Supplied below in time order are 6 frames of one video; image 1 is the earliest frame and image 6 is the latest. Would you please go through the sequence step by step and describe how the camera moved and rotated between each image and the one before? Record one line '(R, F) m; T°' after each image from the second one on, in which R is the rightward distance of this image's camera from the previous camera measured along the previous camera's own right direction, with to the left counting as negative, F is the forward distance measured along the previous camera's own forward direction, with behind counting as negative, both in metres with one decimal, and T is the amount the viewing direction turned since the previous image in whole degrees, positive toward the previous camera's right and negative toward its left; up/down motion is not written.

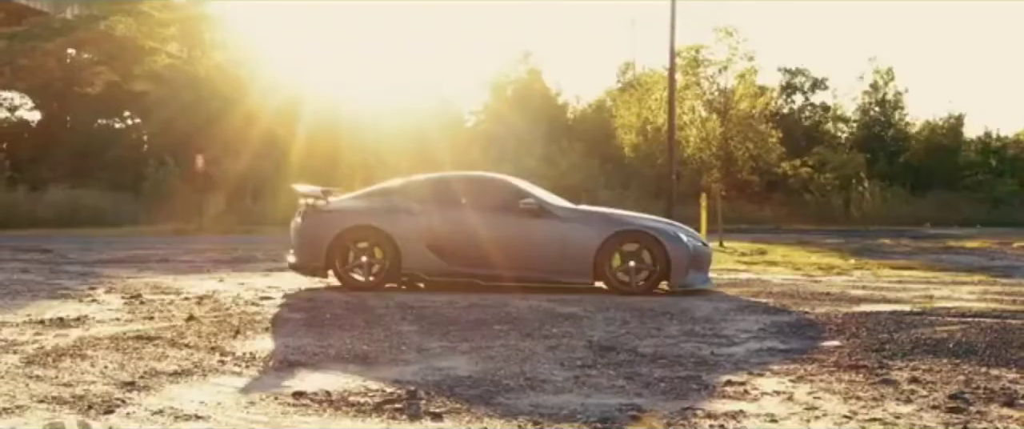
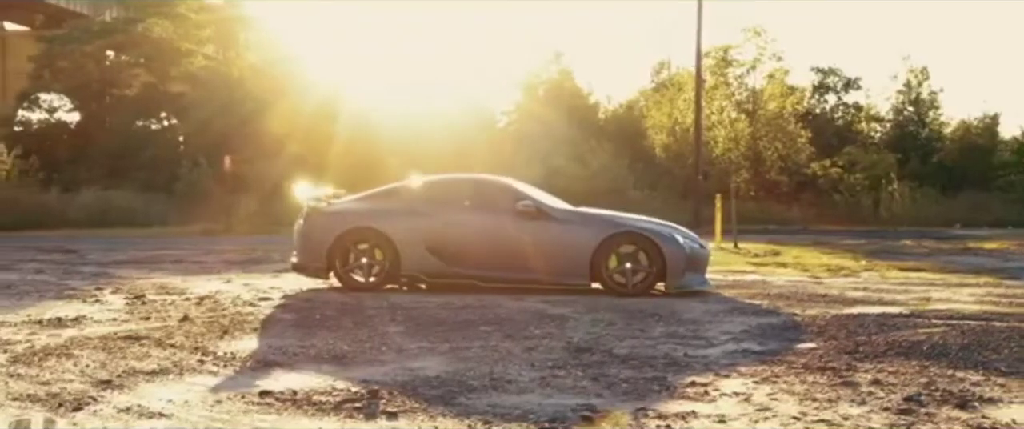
(+0.5, -0.1) m; -2°
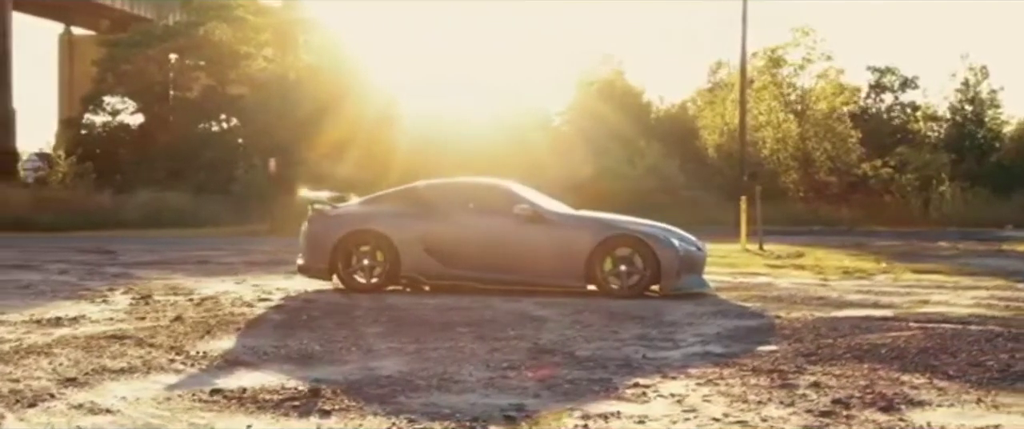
(+0.8, -0.2) m; -3°
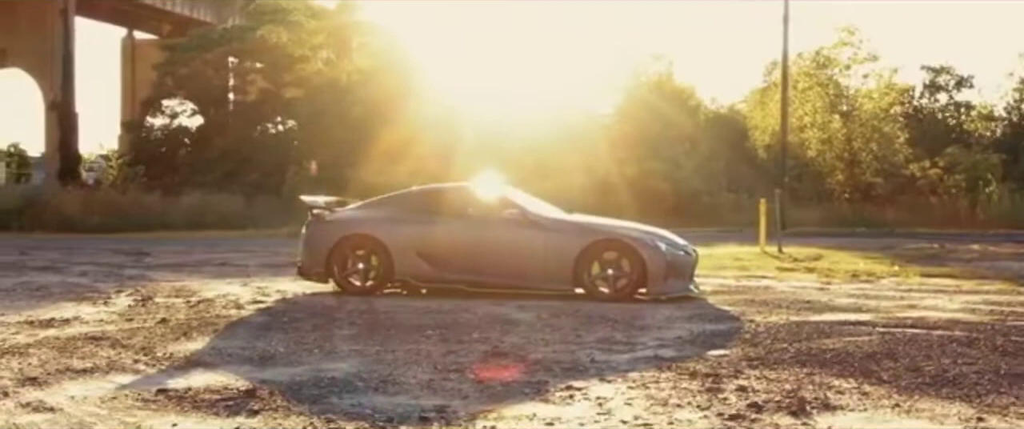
(+0.8, -0.2) m; -3°
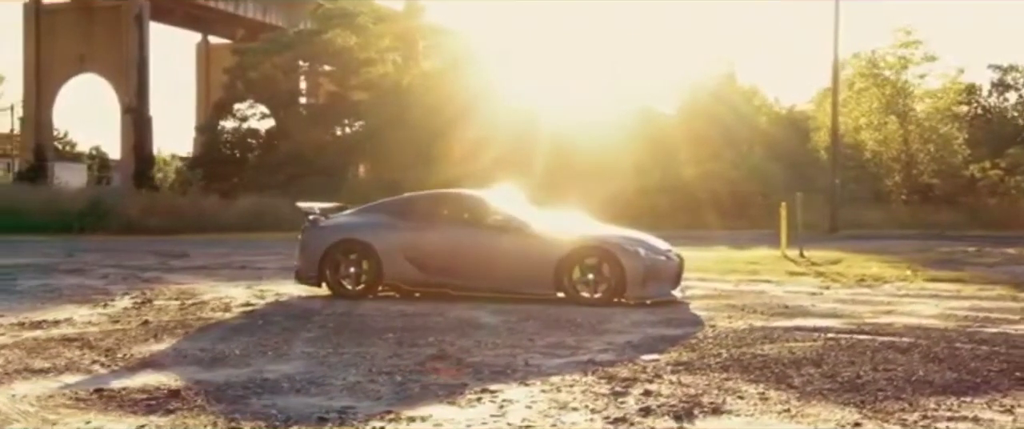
(+1.1, -0.3) m; -4°
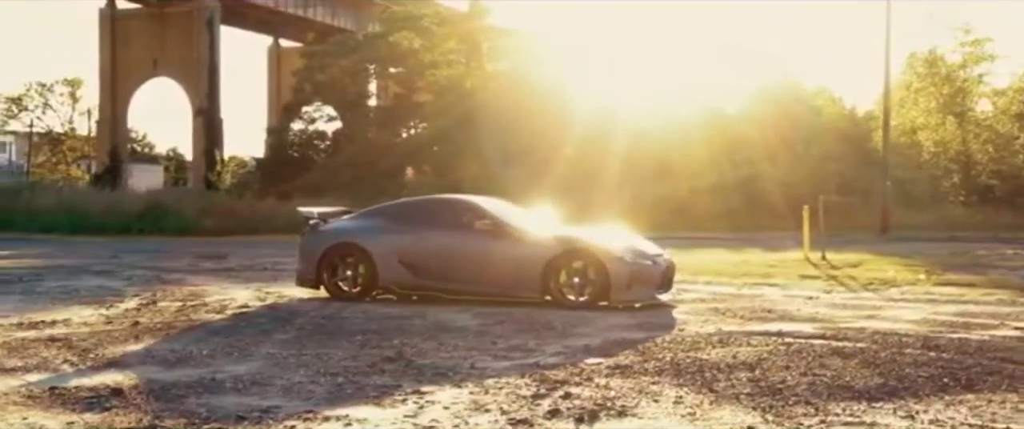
(+1.0, -0.3) m; -3°
